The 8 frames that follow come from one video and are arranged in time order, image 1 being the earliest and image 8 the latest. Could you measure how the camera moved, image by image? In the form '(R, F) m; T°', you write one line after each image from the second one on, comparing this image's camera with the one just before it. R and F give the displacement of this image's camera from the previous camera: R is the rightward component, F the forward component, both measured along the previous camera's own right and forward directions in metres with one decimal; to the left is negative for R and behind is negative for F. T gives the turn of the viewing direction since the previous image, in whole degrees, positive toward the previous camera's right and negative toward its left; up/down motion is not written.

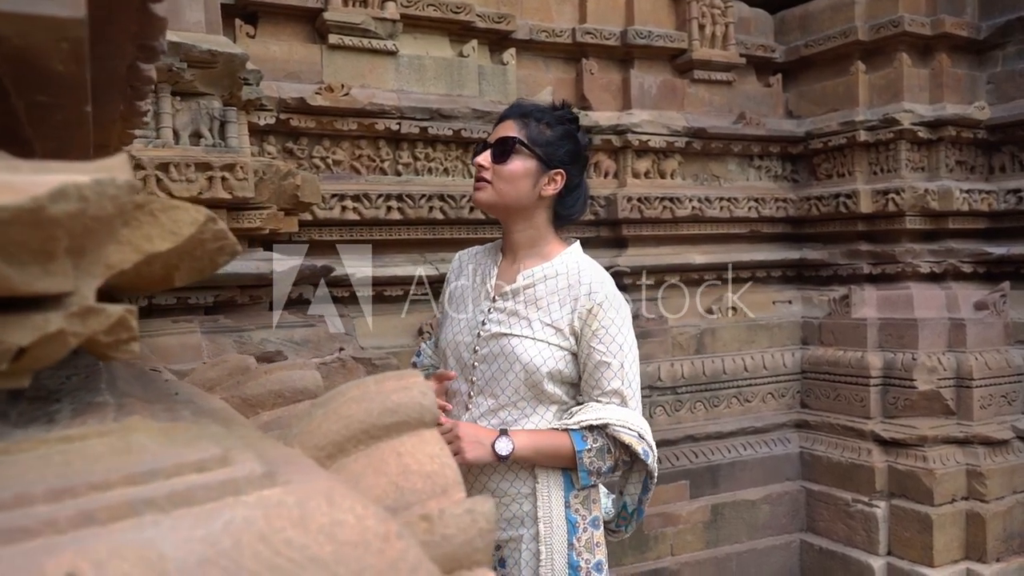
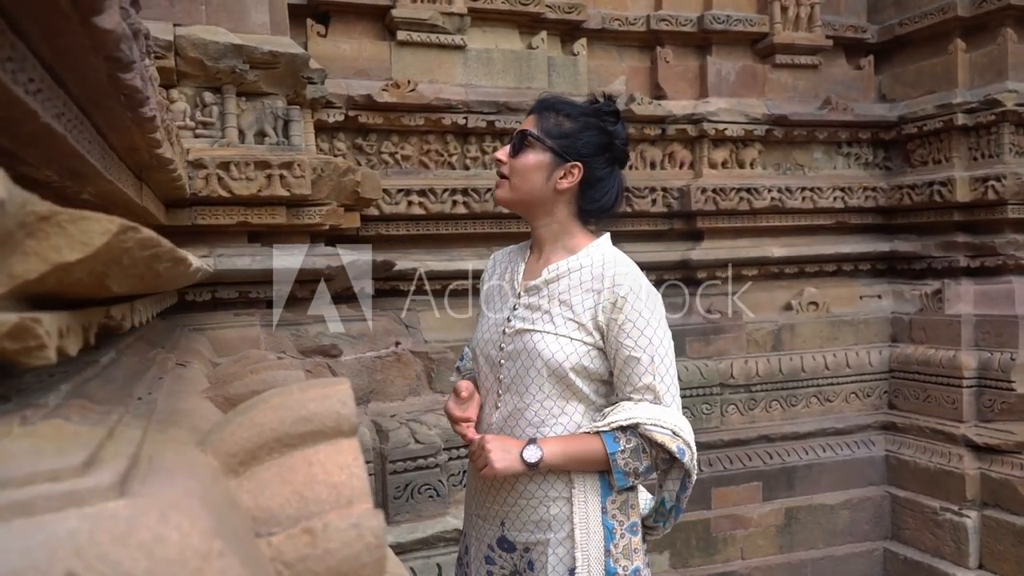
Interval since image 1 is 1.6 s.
(+0.2, 0.0) m; -7°
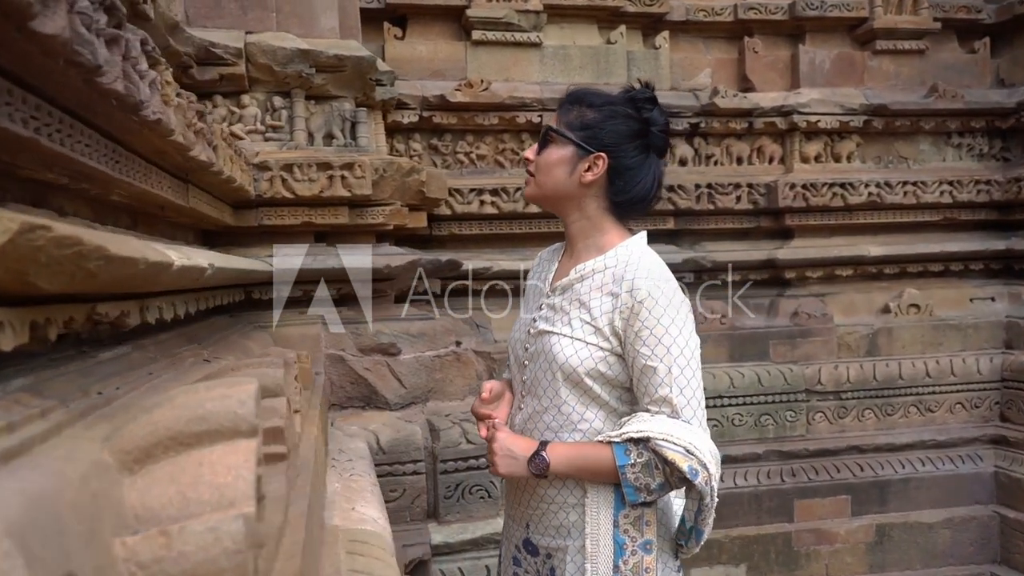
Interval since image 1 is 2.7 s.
(+0.2, +0.1) m; -8°
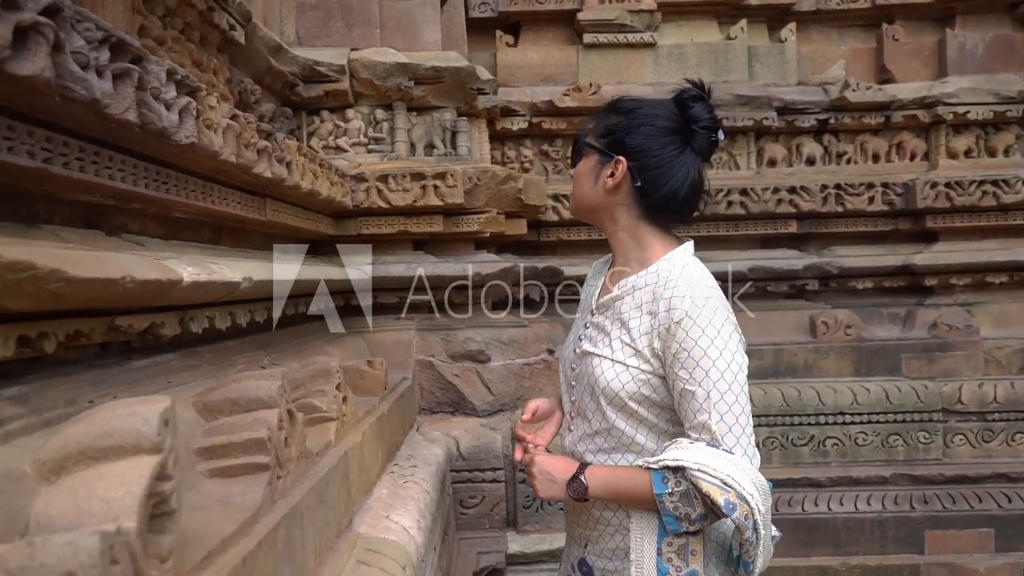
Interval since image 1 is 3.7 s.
(+0.2, 0.0) m; -12°
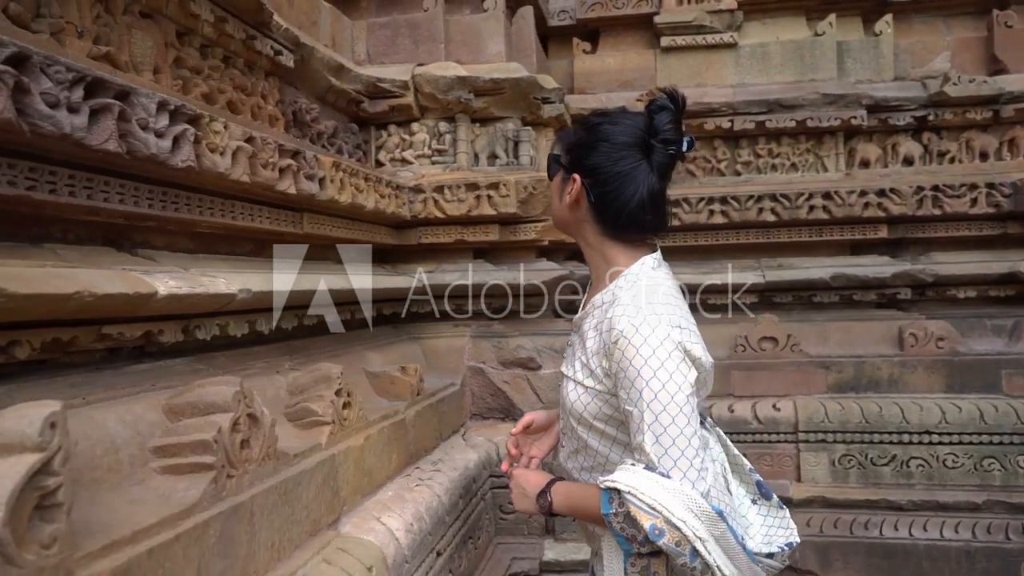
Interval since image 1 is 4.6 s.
(+0.3, 0.0) m; -10°
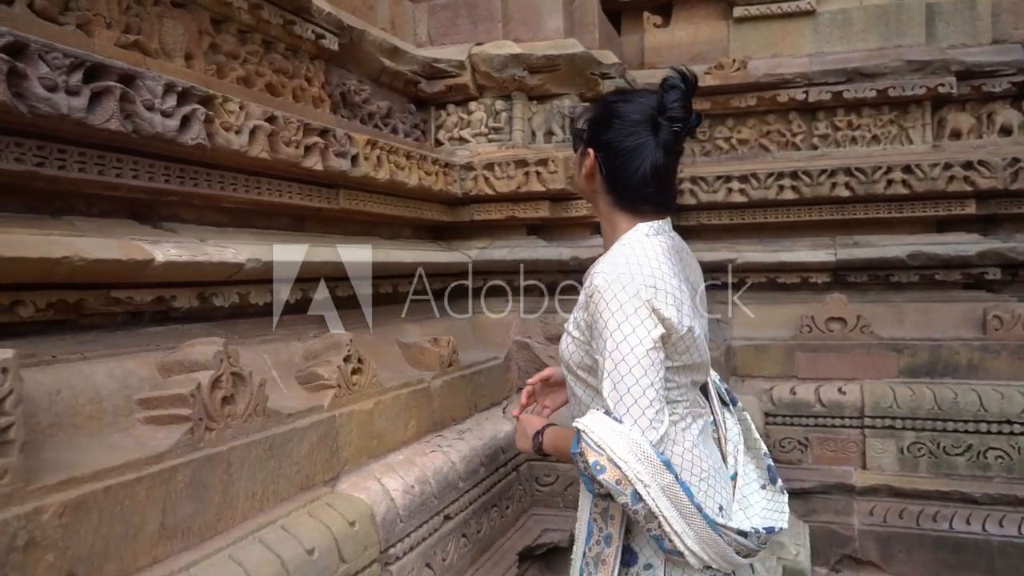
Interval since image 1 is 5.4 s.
(+0.3, 0.0) m; -9°
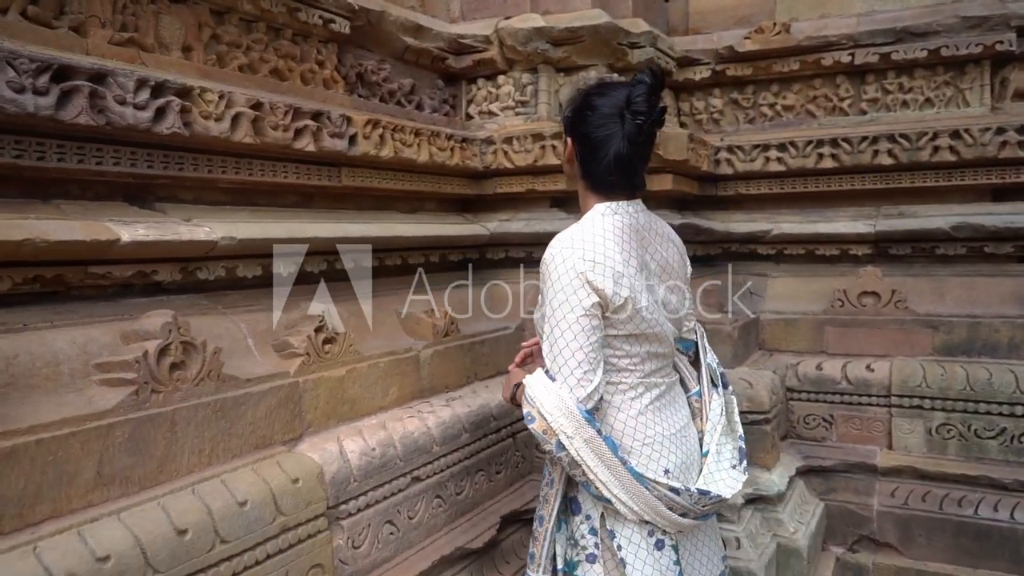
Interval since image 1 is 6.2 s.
(+0.4, 0.0) m; -9°
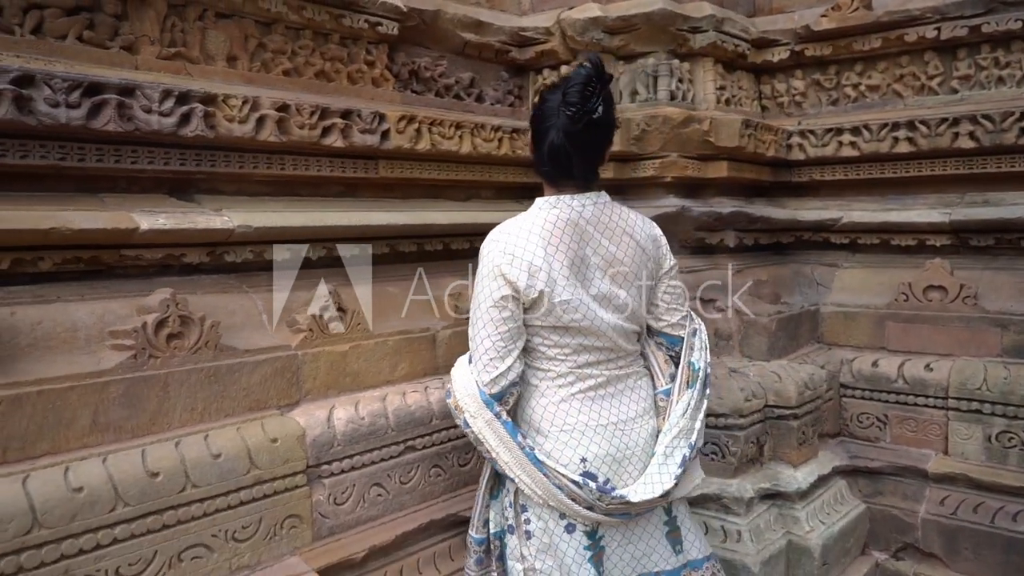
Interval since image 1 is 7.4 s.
(+0.5, 0.0) m; -13°
